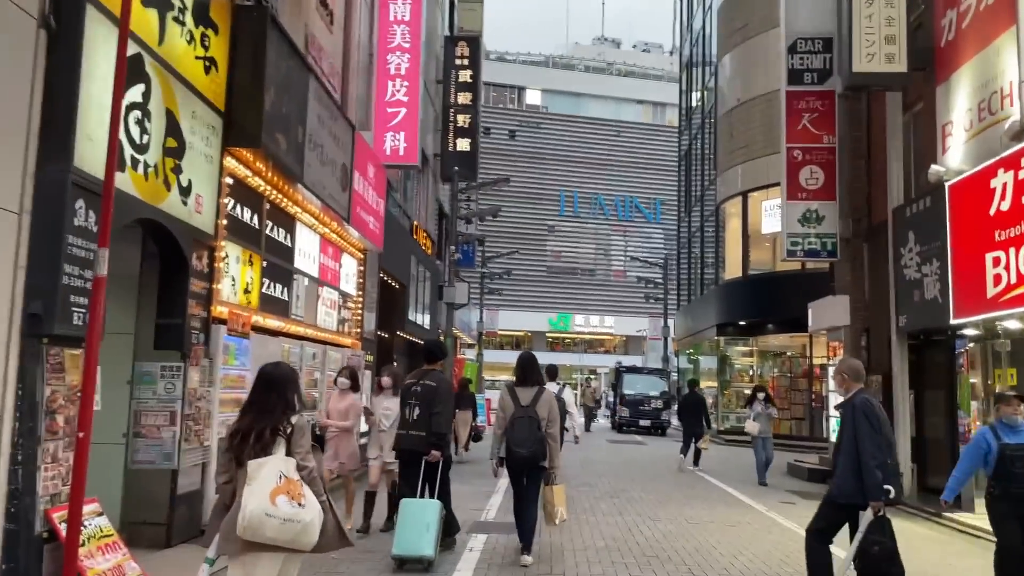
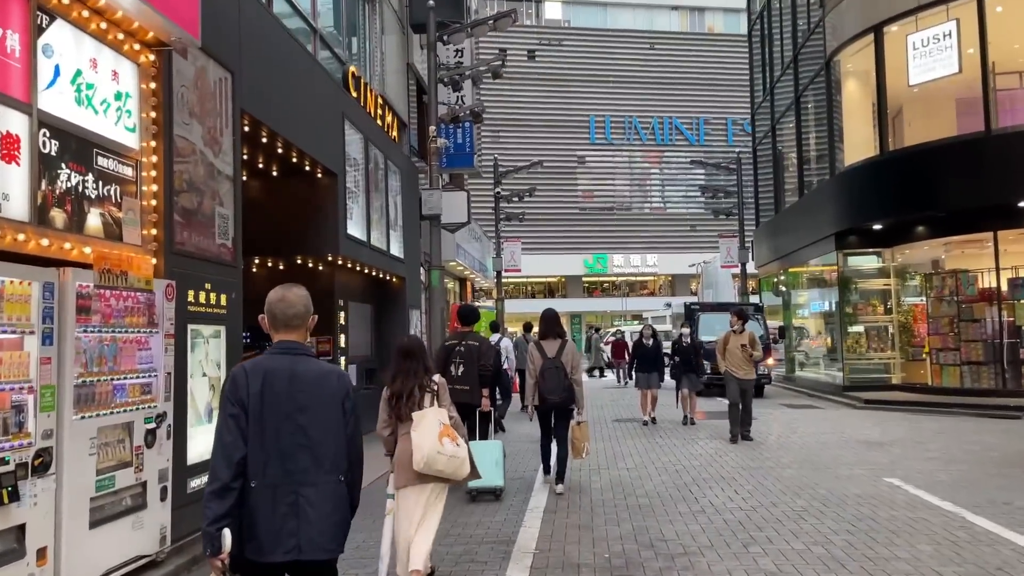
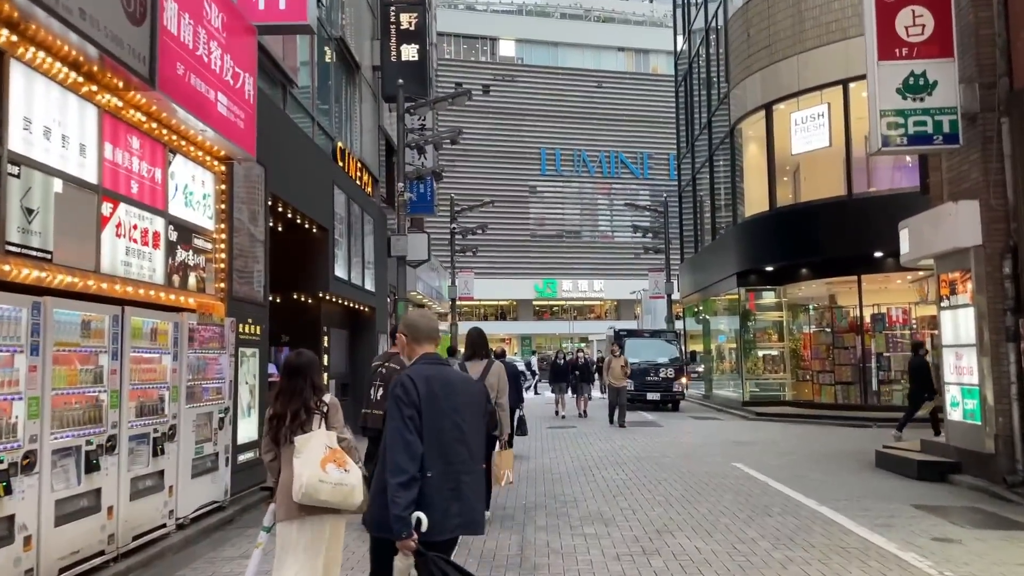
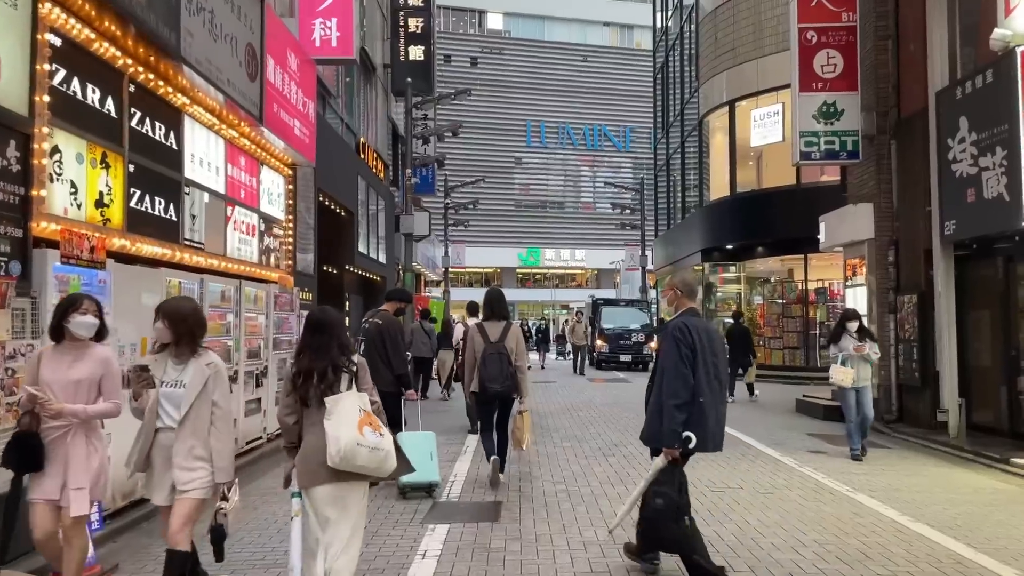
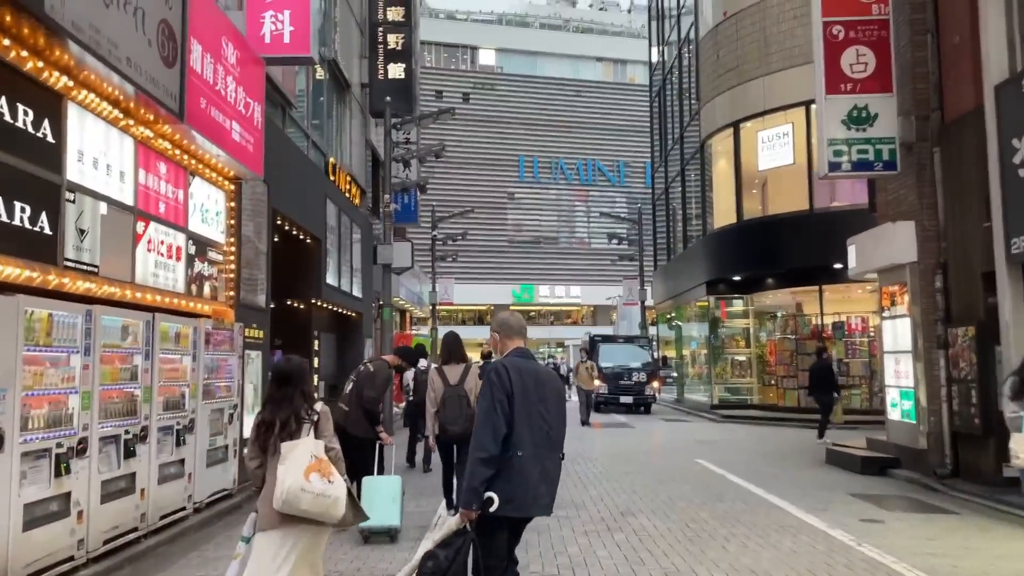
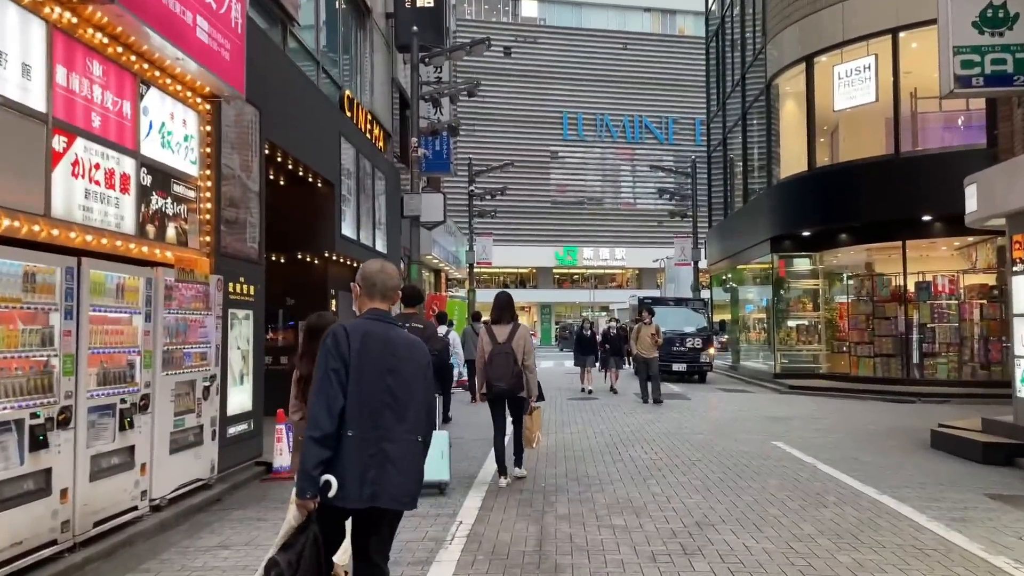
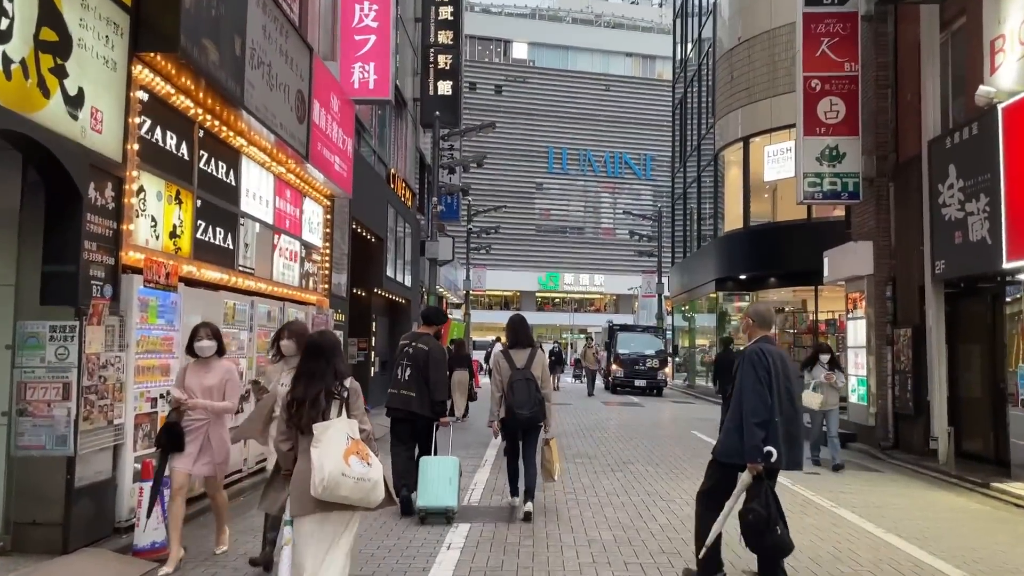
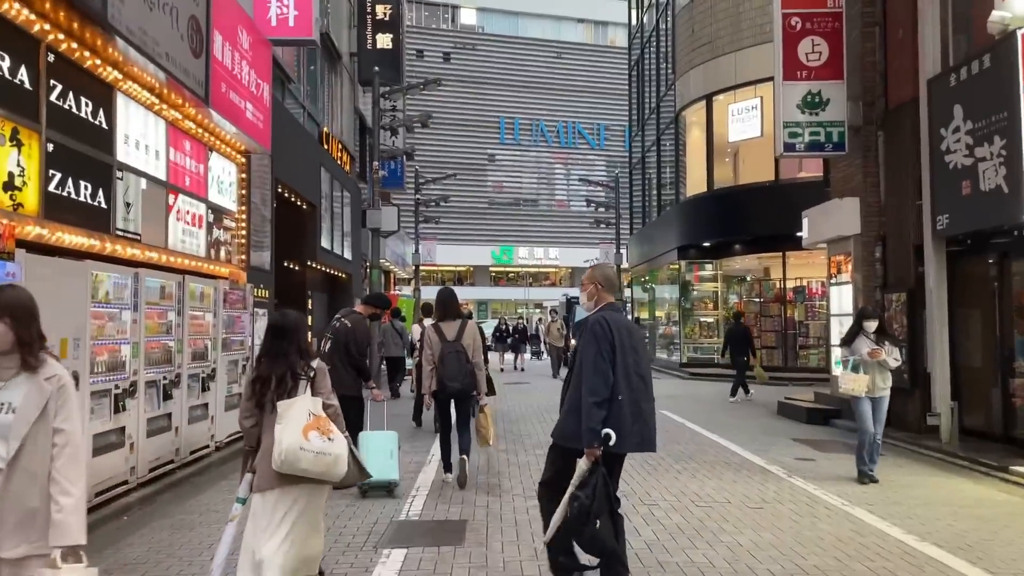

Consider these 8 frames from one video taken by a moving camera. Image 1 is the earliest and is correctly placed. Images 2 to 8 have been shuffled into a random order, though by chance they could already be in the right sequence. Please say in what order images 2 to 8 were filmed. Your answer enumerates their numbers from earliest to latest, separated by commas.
7, 4, 8, 5, 3, 6, 2
